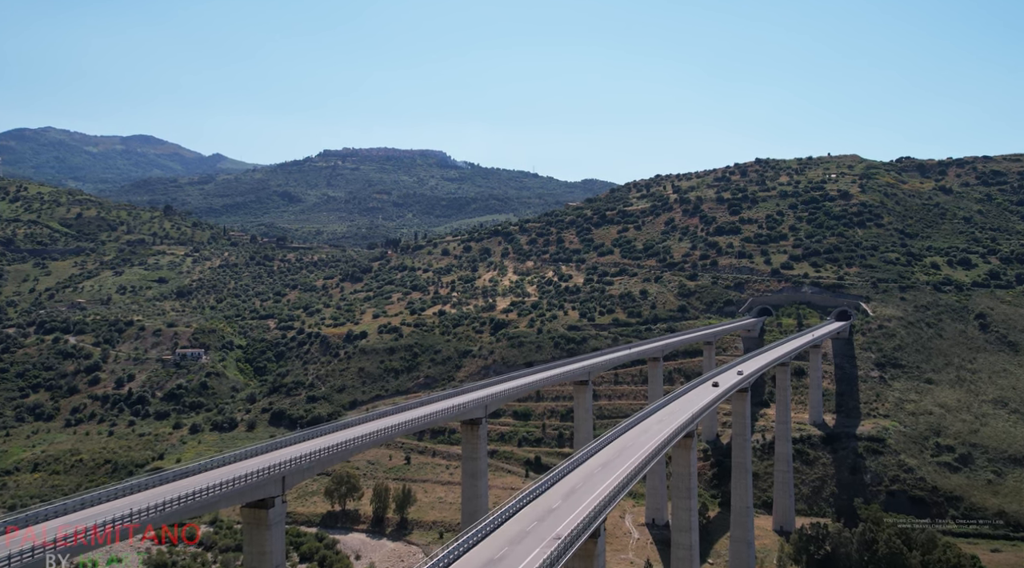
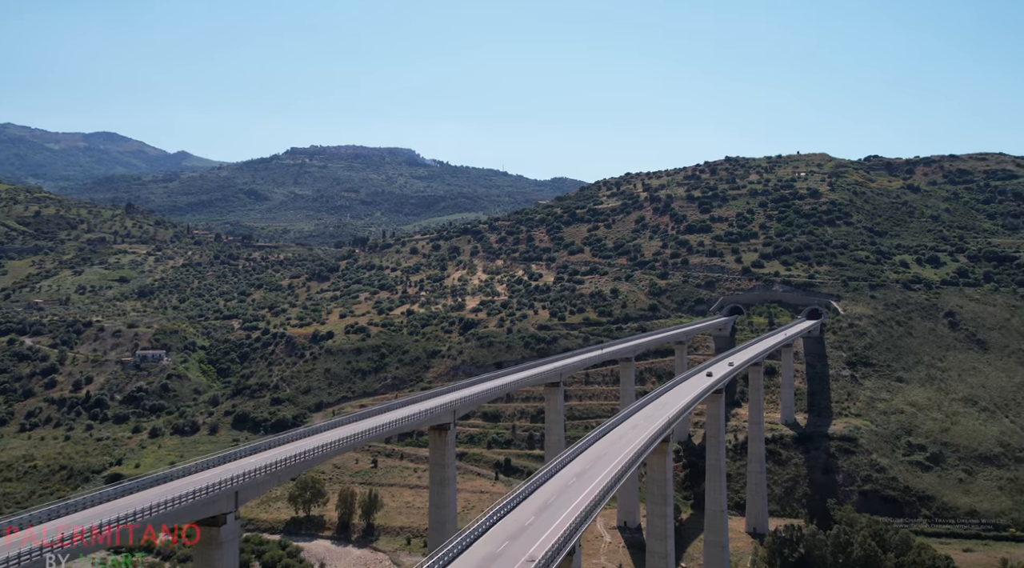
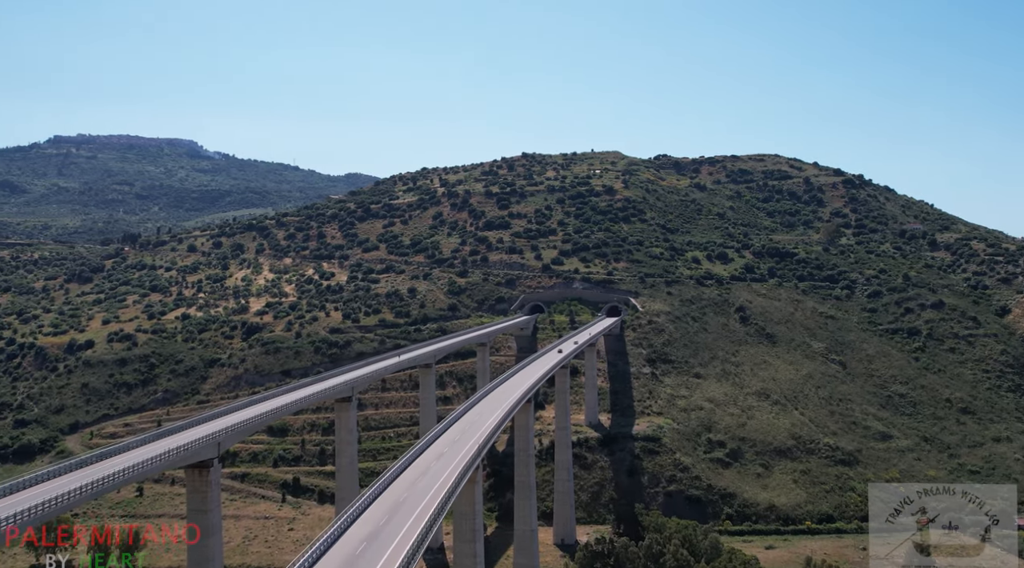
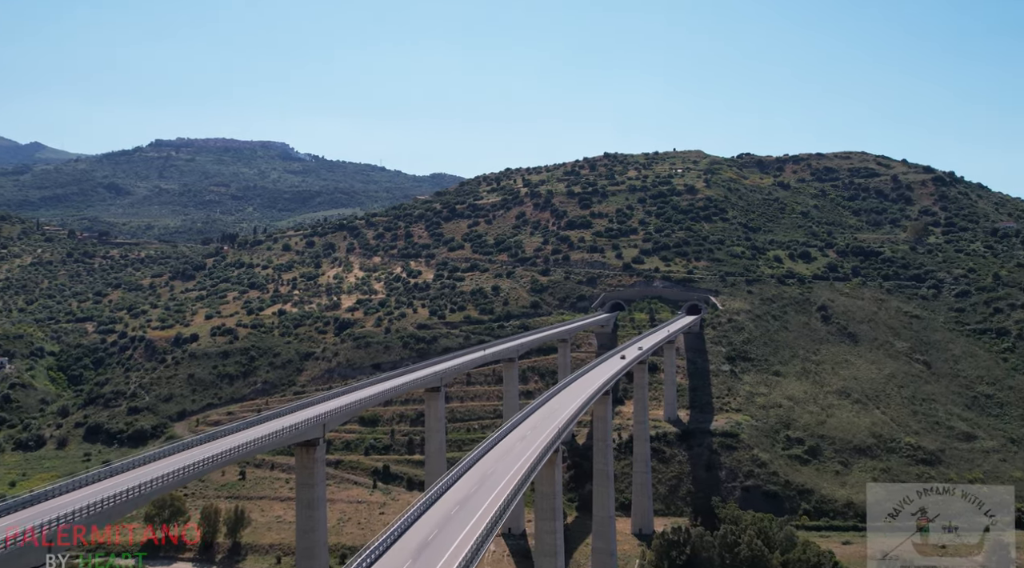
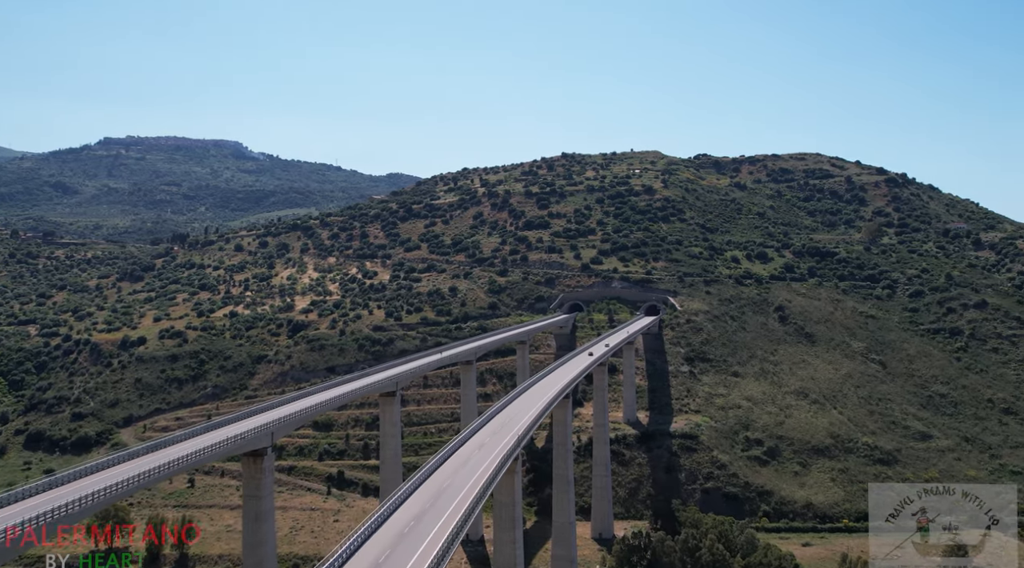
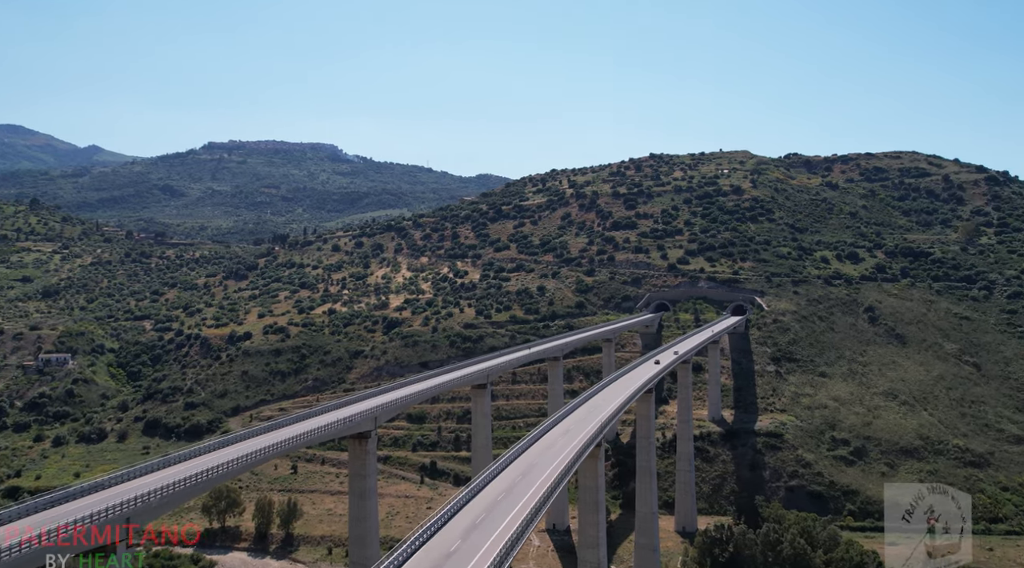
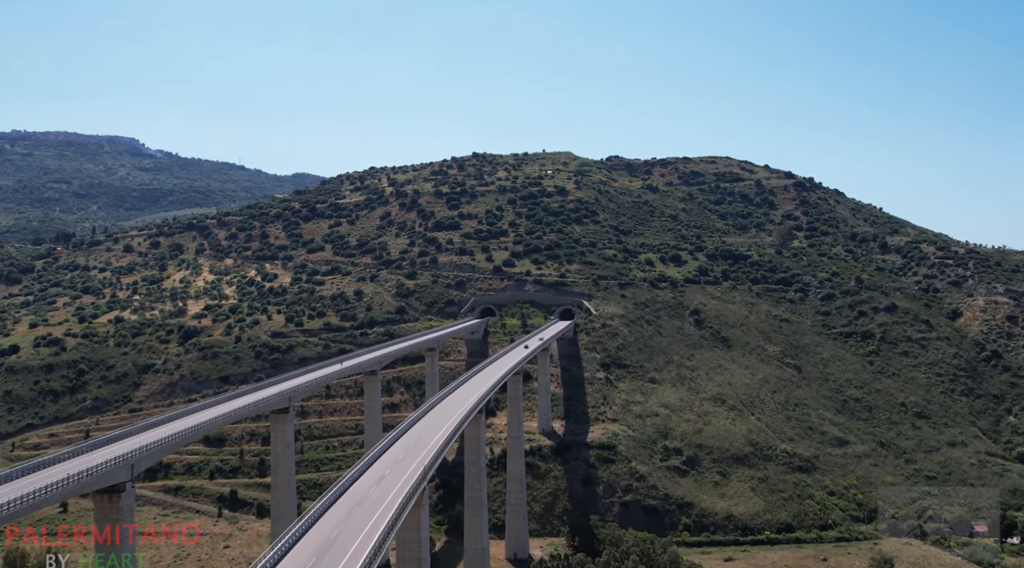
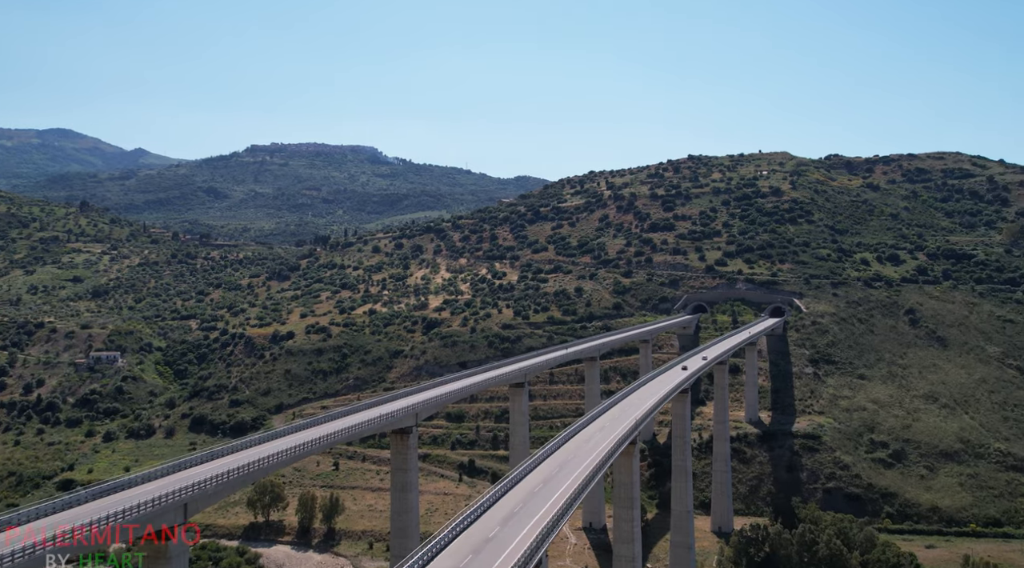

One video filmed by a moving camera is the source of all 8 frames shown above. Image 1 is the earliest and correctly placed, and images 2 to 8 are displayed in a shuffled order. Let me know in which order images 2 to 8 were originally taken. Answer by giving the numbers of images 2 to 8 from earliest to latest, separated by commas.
2, 8, 6, 4, 5, 3, 7
